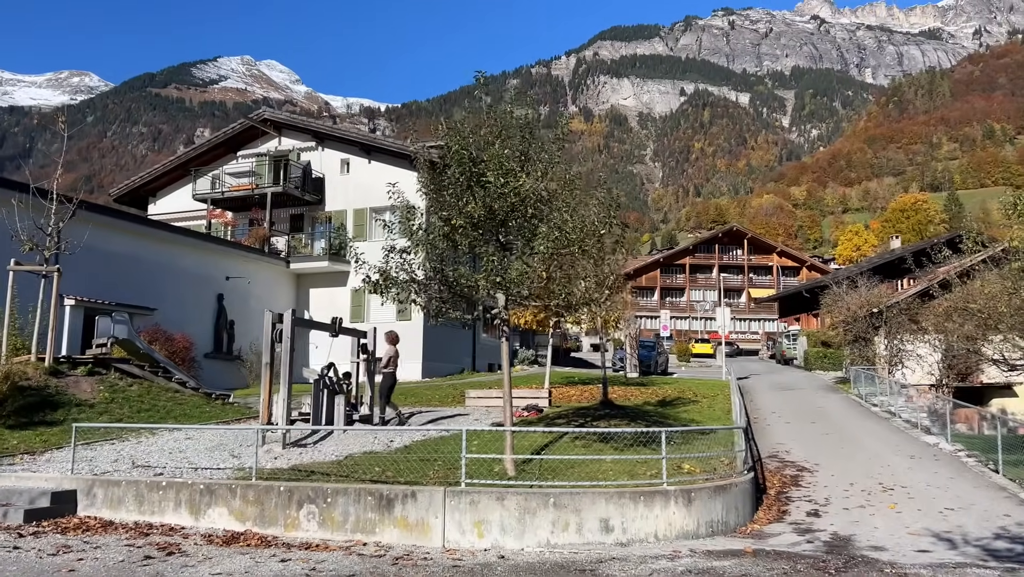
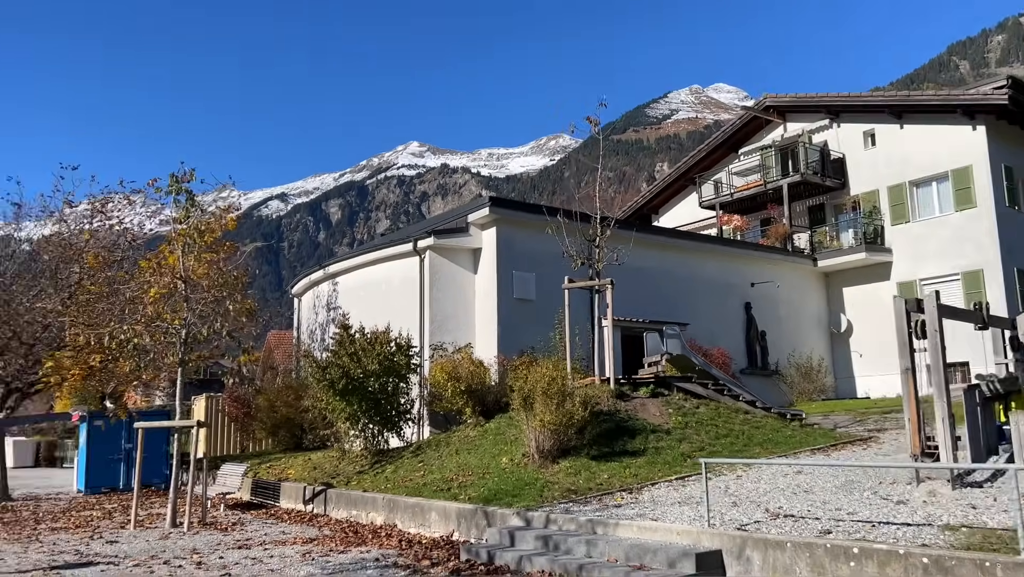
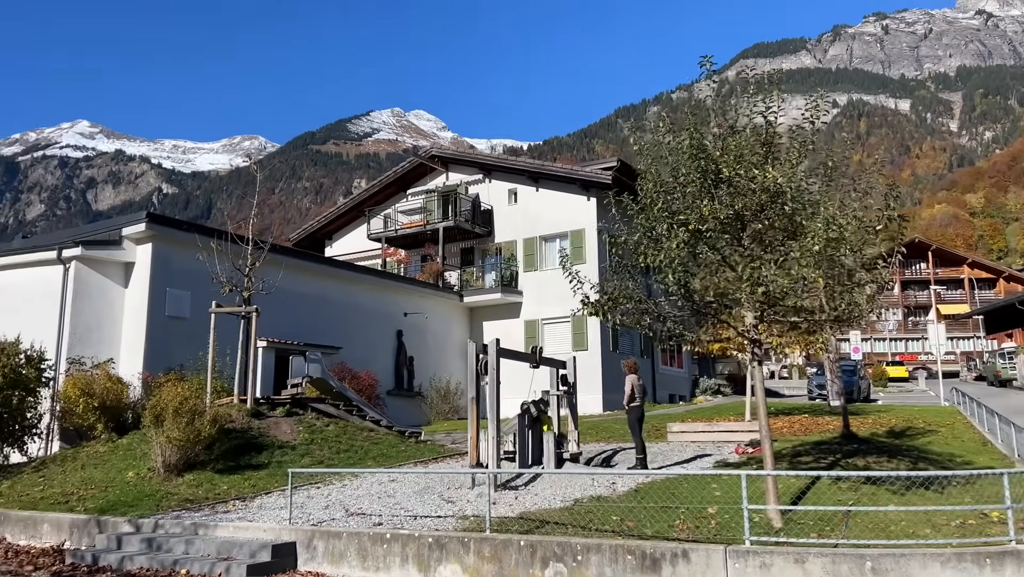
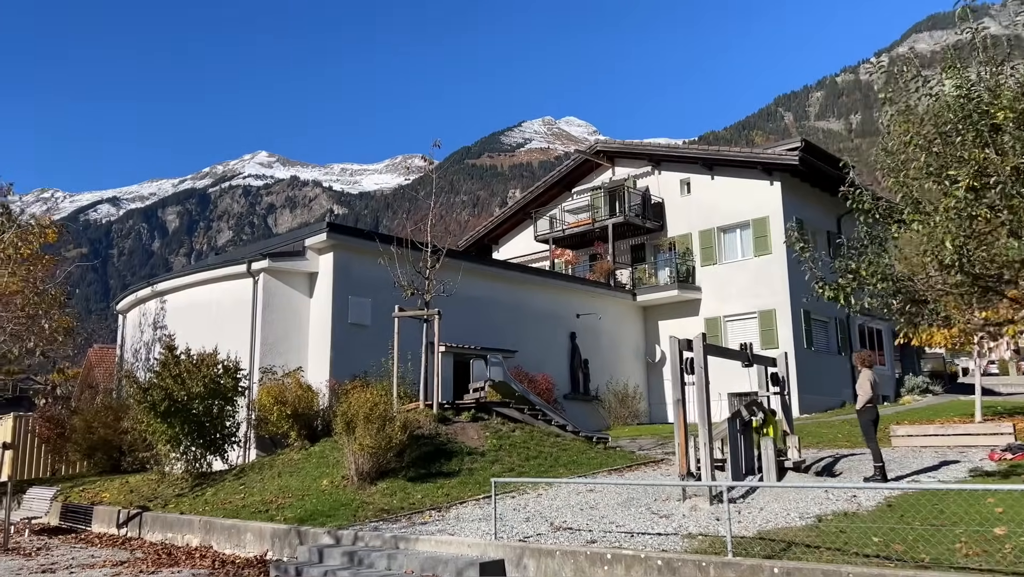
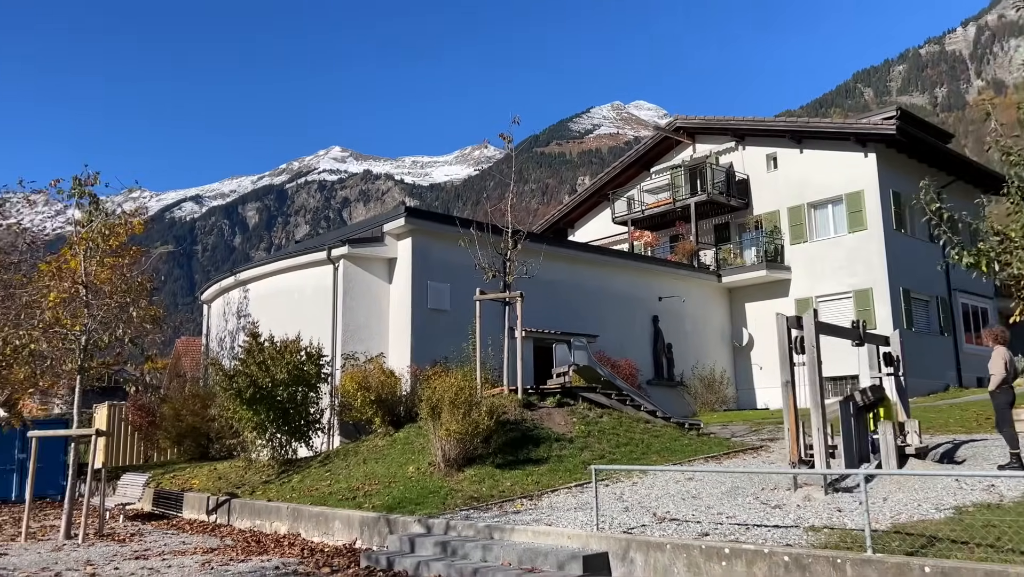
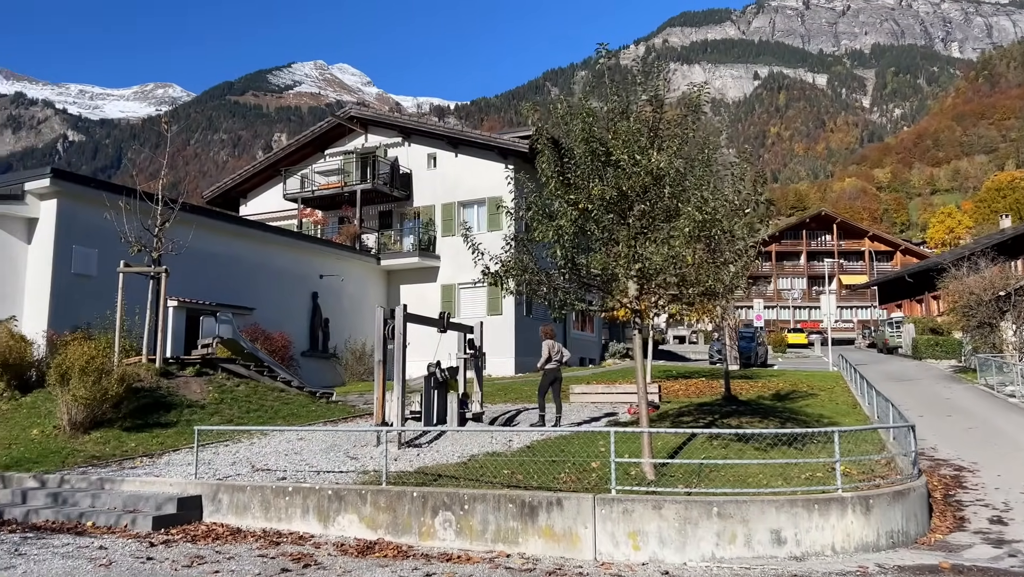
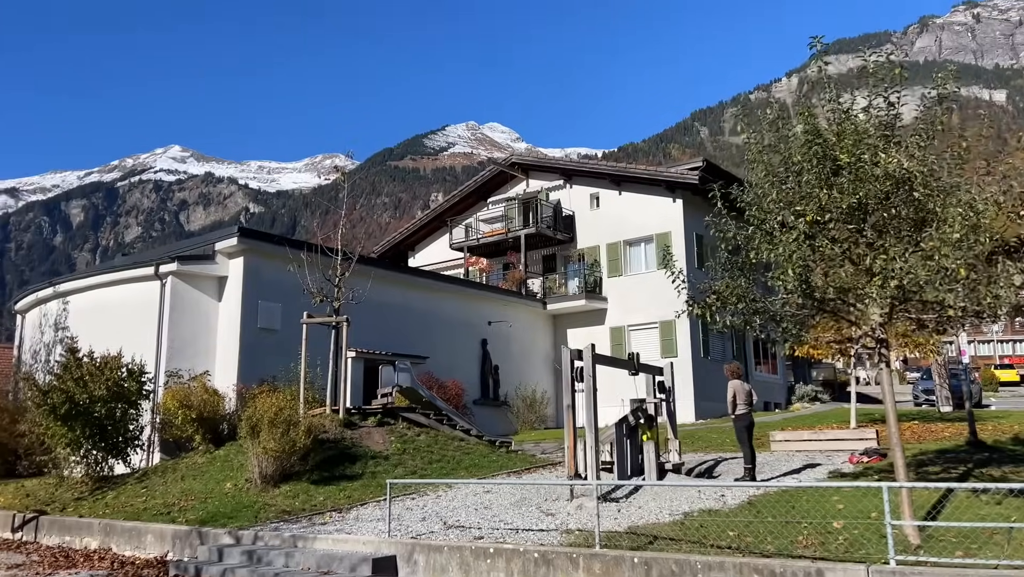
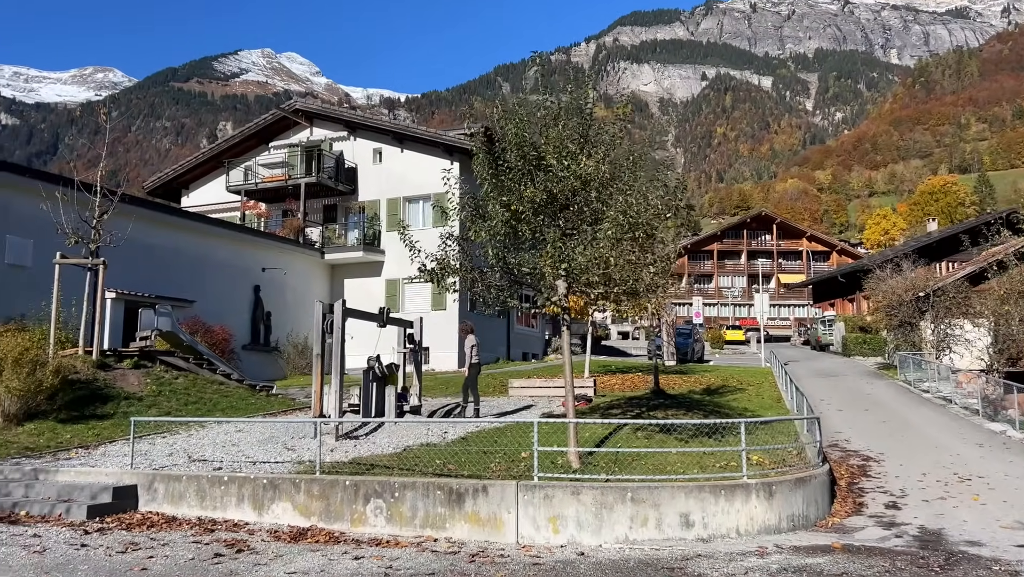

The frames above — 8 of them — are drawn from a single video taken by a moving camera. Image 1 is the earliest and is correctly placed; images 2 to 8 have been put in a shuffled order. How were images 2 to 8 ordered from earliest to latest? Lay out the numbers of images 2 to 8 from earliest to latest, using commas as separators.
8, 6, 3, 7, 4, 5, 2
